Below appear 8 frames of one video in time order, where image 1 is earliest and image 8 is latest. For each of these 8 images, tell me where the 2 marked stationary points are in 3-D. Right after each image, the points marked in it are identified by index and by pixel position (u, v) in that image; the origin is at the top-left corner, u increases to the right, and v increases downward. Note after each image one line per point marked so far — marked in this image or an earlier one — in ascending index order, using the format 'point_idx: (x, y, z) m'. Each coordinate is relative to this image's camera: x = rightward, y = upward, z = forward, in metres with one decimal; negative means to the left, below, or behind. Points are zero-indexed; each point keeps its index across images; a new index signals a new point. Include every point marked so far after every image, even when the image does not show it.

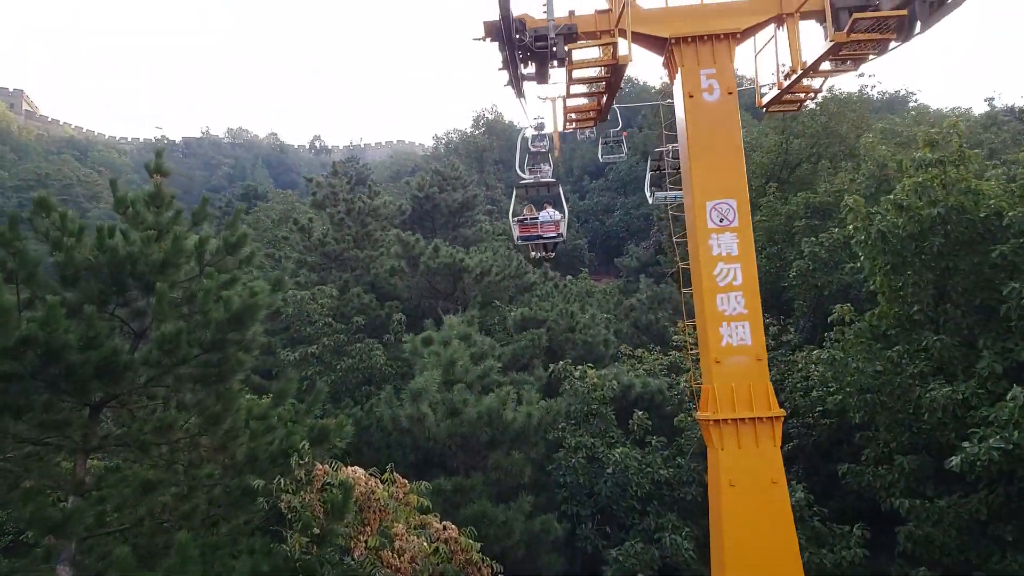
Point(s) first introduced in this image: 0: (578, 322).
0: (+1.4, -0.7, +14.1) m
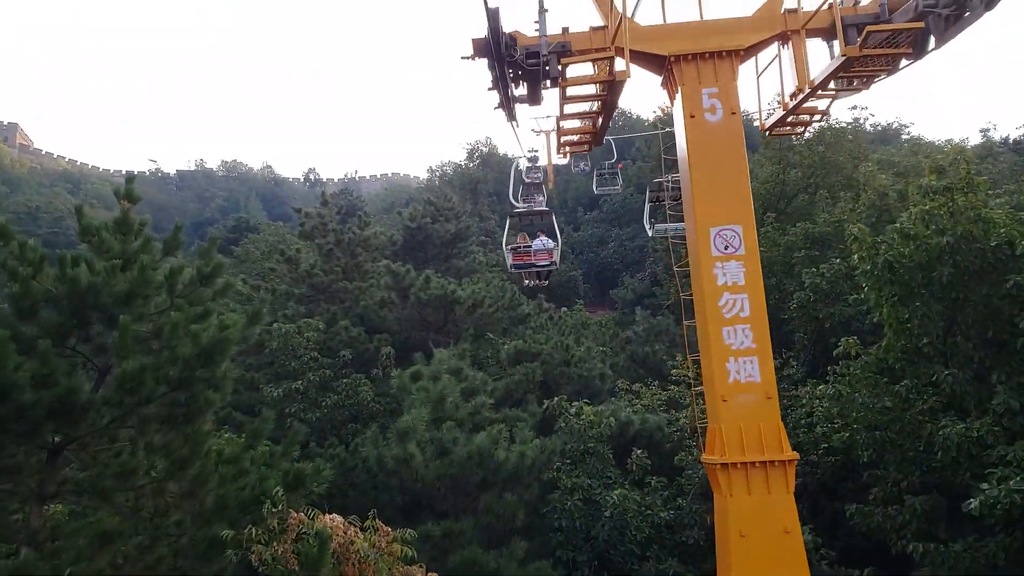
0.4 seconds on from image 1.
0: (+1.3, -1.4, +13.6) m
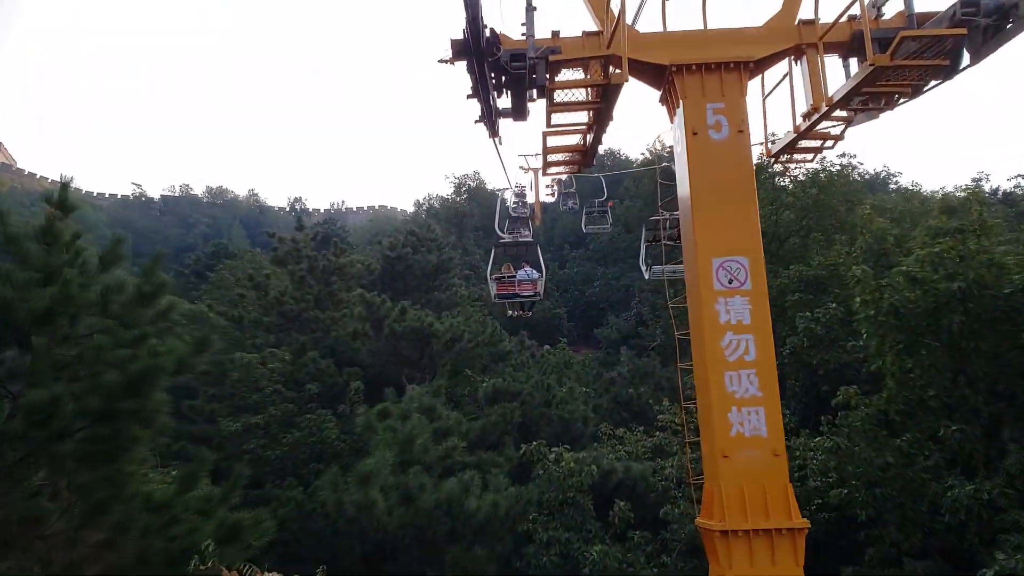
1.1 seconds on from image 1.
0: (+0.8, -2.1, +12.9) m
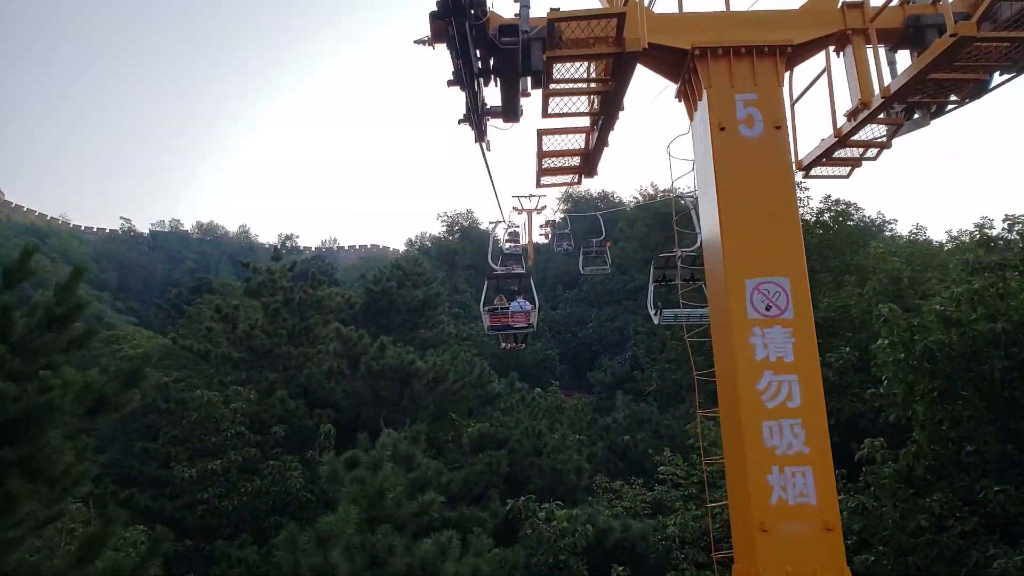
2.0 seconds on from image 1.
0: (+0.6, -2.8, +11.9) m
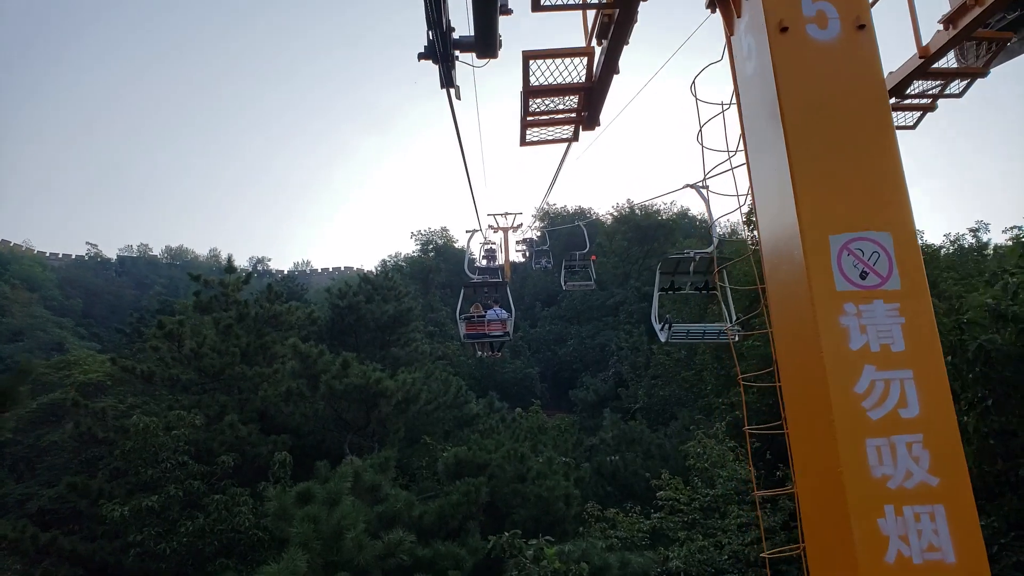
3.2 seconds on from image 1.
0: (+0.3, -2.9, +10.6) m
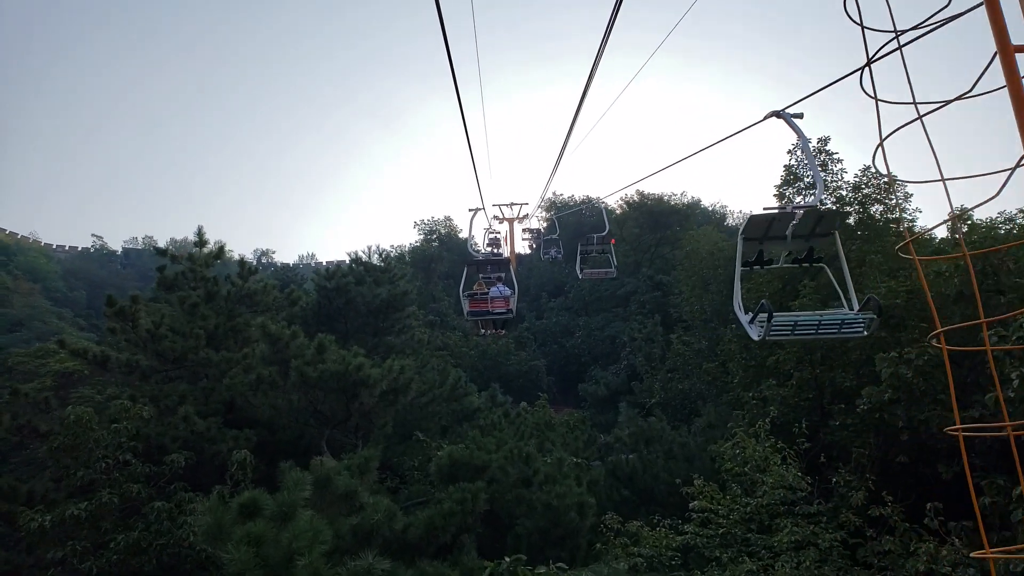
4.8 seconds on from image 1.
0: (+0.3, -2.5, +9.0) m
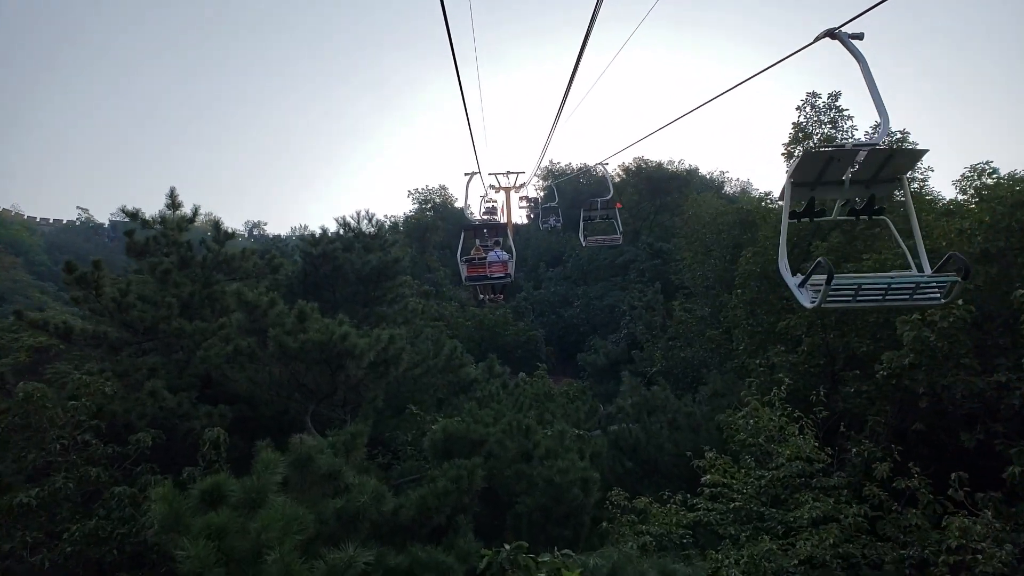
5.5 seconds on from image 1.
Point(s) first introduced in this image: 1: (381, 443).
0: (+0.3, -2.0, +8.5) m
1: (-2.0, -2.4, +10.3) m
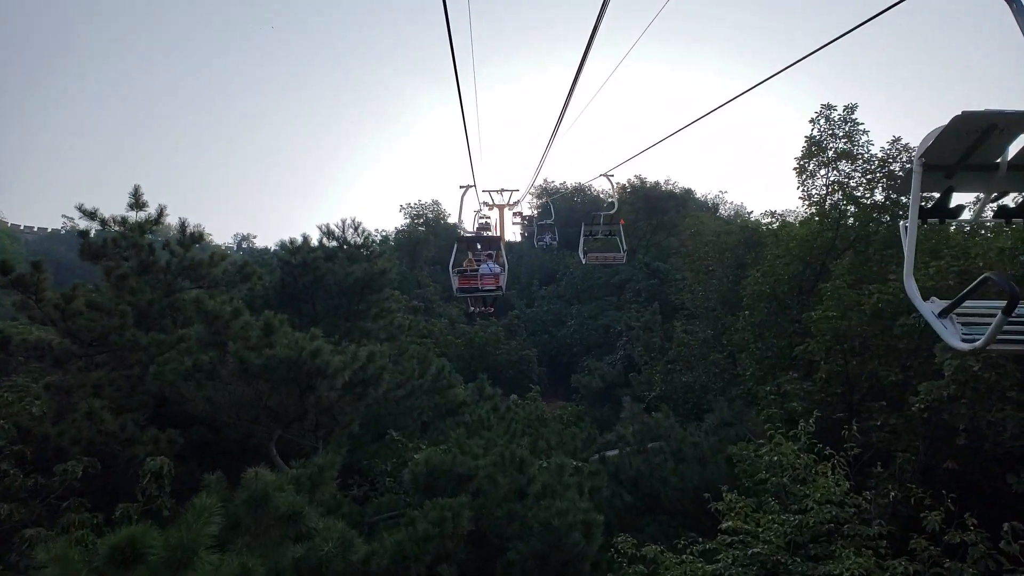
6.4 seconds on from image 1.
0: (+0.2, -2.2, +7.4) m
1: (-2.2, -2.6, +9.3) m
